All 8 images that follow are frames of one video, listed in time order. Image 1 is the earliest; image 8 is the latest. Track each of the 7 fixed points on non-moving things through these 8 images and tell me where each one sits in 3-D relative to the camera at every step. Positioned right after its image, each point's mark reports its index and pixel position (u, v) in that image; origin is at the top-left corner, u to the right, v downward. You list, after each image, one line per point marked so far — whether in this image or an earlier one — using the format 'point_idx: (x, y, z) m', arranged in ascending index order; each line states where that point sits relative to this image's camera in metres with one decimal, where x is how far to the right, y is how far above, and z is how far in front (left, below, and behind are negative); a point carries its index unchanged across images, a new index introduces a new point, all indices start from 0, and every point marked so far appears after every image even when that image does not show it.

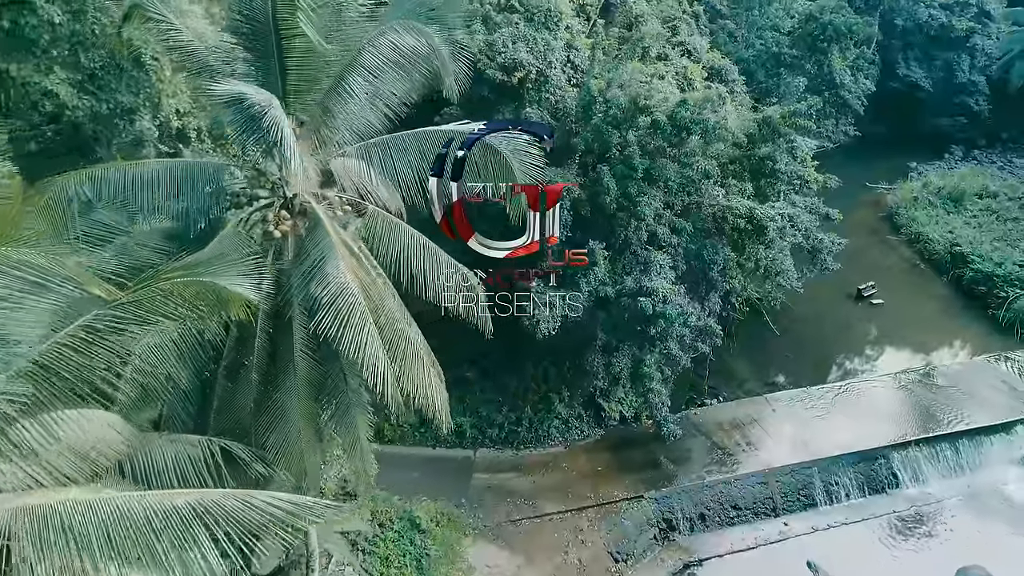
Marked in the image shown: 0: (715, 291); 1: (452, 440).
0: (+3.9, -0.1, +14.8) m
1: (-1.2, -3.0, +15.1) m
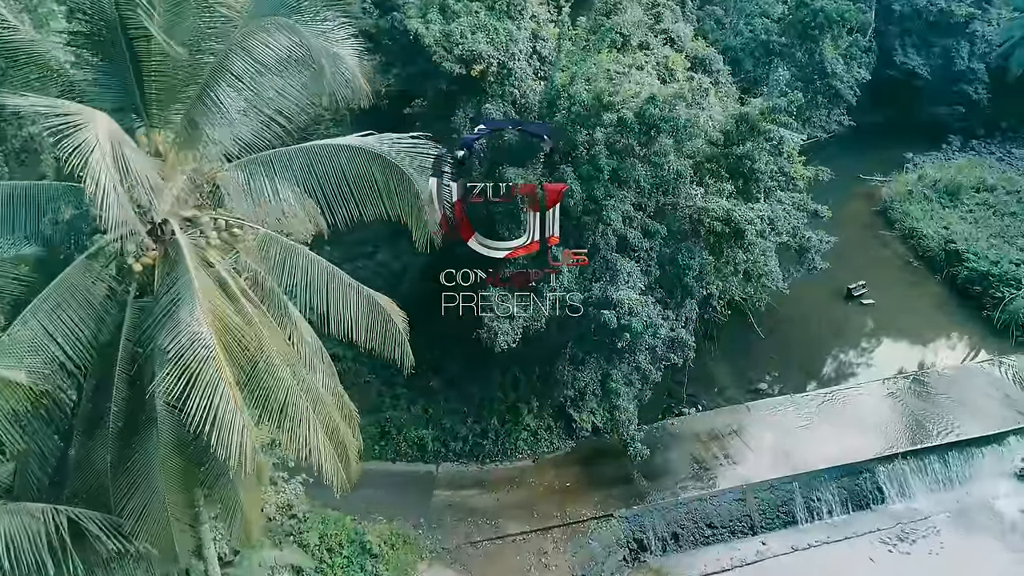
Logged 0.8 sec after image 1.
0: (+3.3, -0.2, +13.9) m
1: (-1.9, -3.1, +14.3) m
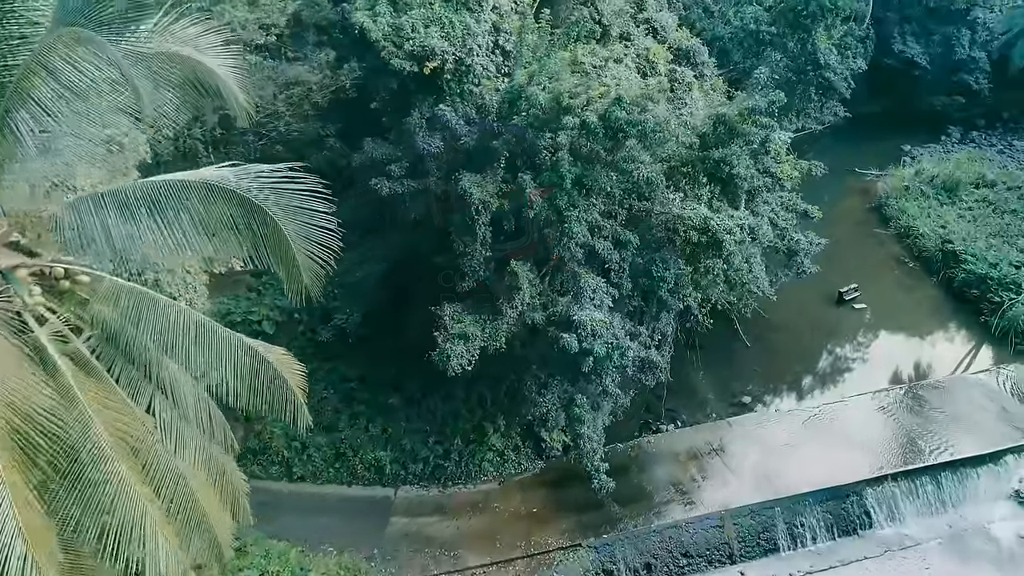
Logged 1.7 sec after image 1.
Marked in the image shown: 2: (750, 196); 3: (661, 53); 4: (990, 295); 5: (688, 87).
0: (+2.6, -0.4, +13.0) m
1: (-2.5, -3.3, +13.4) m
2: (+5.0, +2.0, +16.0) m
3: (+3.2, +5.1, +16.4) m
4: (+11.9, -0.2, +19.0) m
5: (+3.8, +4.3, +16.4) m
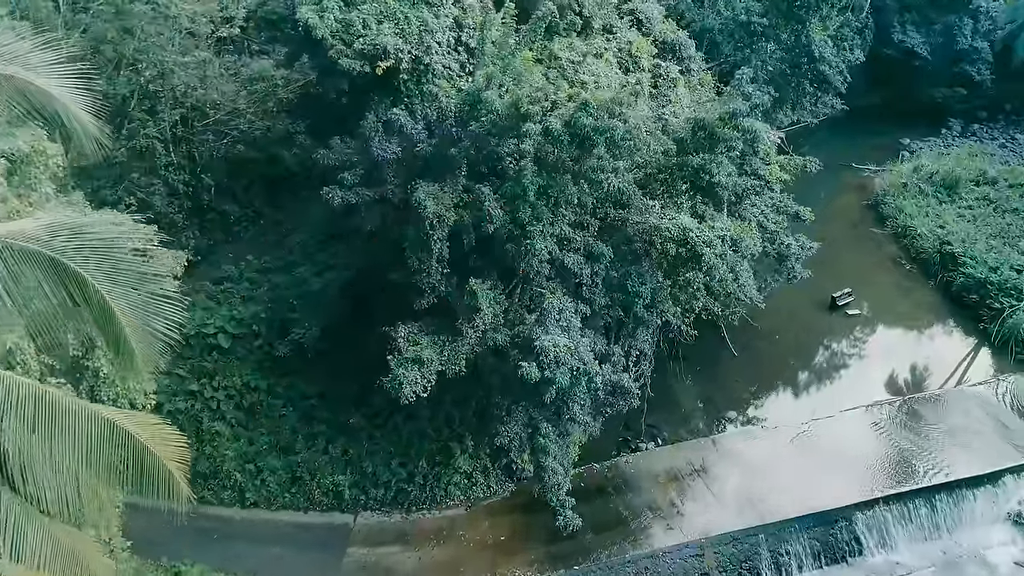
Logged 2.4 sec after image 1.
0: (+2.1, -0.6, +12.1) m
1: (-3.0, -3.5, +12.7) m
2: (+4.4, +1.8, +15.1) m
3: (+2.7, +4.9, +15.5) m
4: (+11.4, -0.3, +18.2) m
5: (+3.2, +4.1, +15.5) m
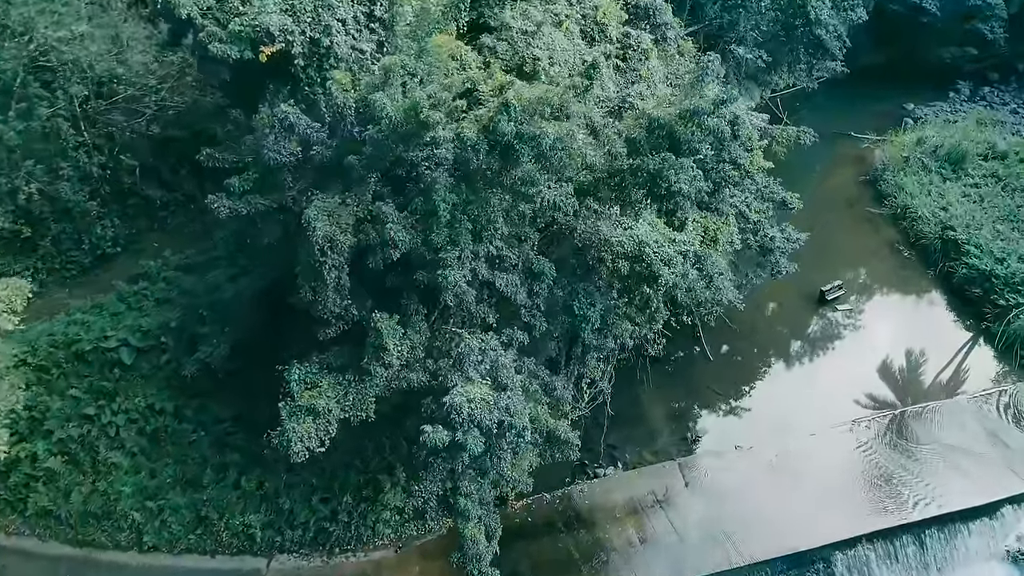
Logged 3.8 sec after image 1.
0: (+1.1, -0.9, +10.5) m
1: (-4.0, -3.8, +11.2) m
2: (+3.5, +1.7, +13.3) m
3: (+1.7, +4.8, +13.5) m
4: (+10.4, -0.2, +16.5) m
5: (+2.3, +4.1, +13.5) m
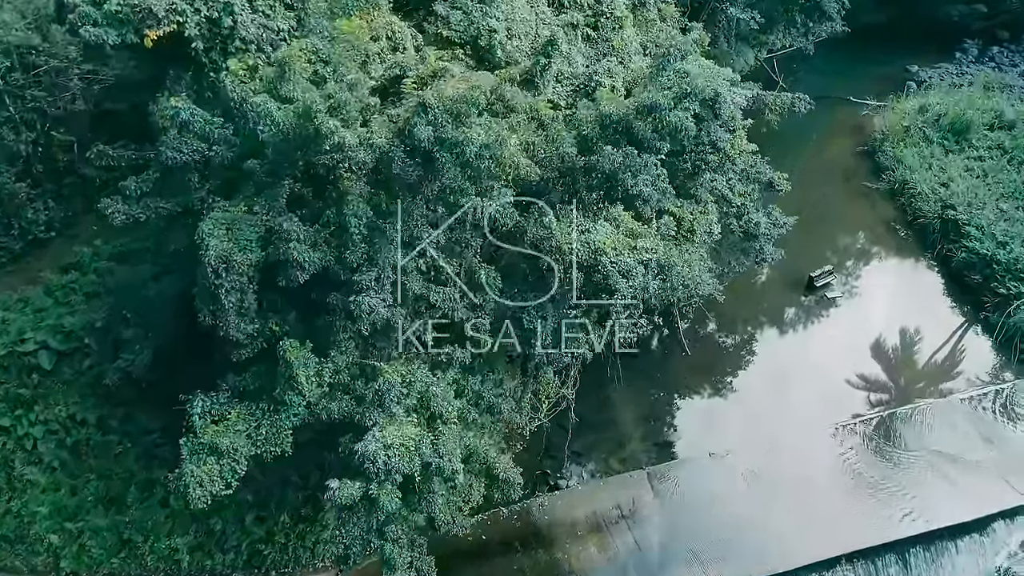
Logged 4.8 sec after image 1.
0: (+0.5, -1.0, +9.5) m
1: (-4.7, -3.8, +10.4) m
2: (+2.8, +1.8, +12.1) m
3: (+1.1, +4.9, +12.1) m
4: (+9.8, +0.1, +15.4) m
5: (+1.6, +4.2, +12.2) m
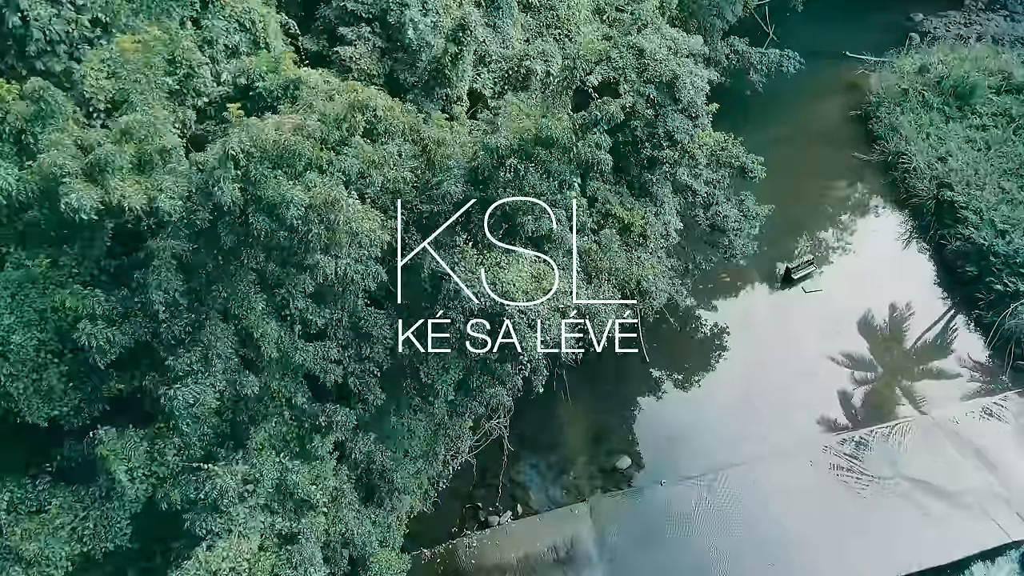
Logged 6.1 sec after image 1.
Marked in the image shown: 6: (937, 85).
0: (-0.6, -1.4, +8.1) m
1: (-5.7, -4.1, +9.2) m
2: (+1.8, +1.6, +10.5) m
3: (0.0, +4.7, +10.2) m
4: (+8.7, +0.2, +13.9) m
5: (+0.6, +4.0, +10.3) m
6: (+8.9, +4.1, +16.1) m
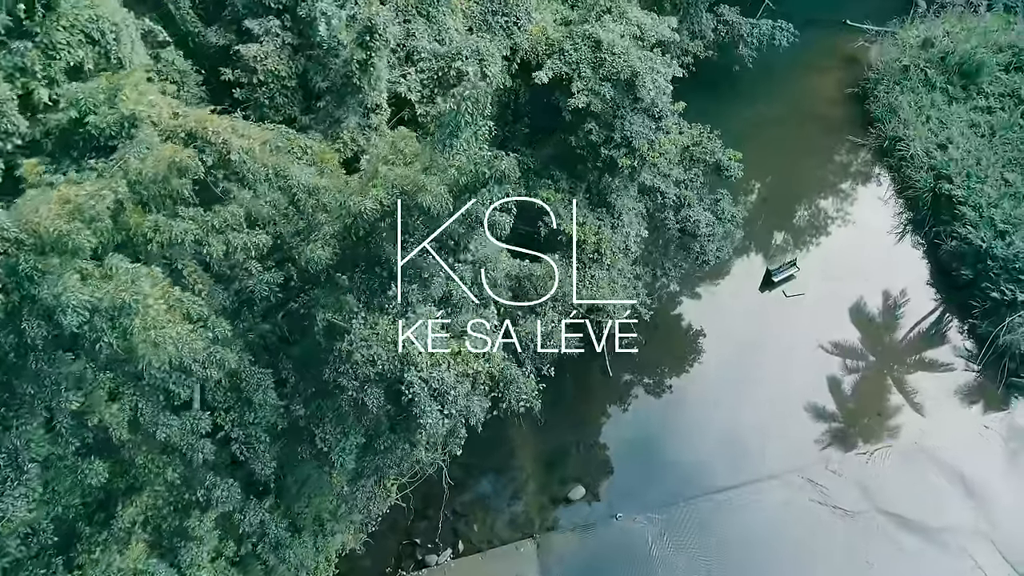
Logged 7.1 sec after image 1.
0: (-1.3, -1.8, +7.2) m
1: (-6.5, -4.4, +8.5) m
2: (+1.1, +1.3, +9.4) m
3: (-0.7, +4.4, +8.9) m
4: (+8.0, +0.1, +12.9) m
5: (-0.1, +3.7, +9.1) m
6: (+8.2, +4.1, +14.8) m
